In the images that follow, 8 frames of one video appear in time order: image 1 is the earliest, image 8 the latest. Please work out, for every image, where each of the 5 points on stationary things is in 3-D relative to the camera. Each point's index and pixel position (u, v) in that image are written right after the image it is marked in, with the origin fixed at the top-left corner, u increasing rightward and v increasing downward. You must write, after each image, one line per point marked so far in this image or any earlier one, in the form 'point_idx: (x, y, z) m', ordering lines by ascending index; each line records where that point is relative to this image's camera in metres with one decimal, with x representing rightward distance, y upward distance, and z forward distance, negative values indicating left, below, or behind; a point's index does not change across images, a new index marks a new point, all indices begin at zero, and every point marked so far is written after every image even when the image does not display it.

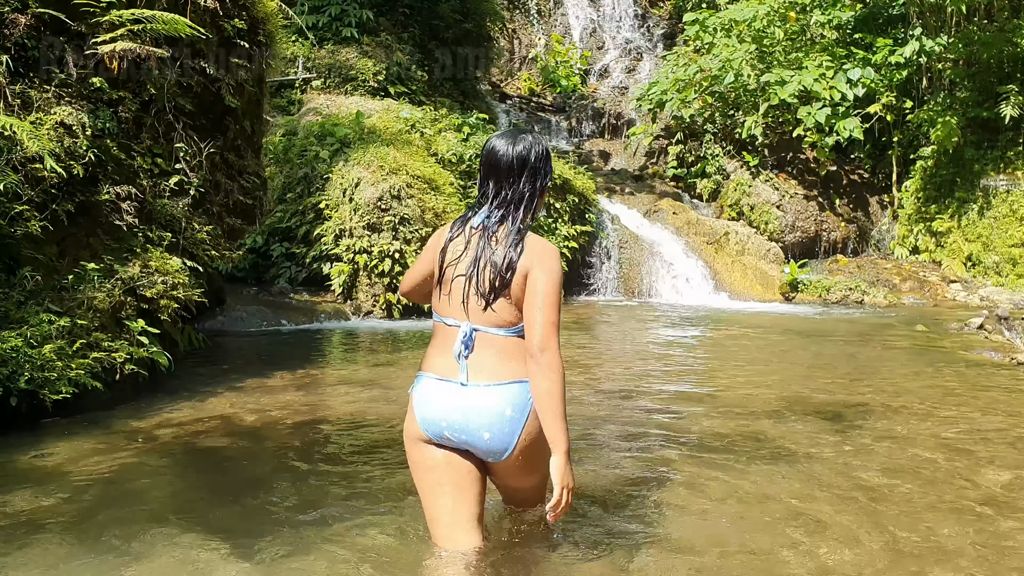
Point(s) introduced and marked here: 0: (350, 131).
0: (-1.6, +1.5, +9.2) m
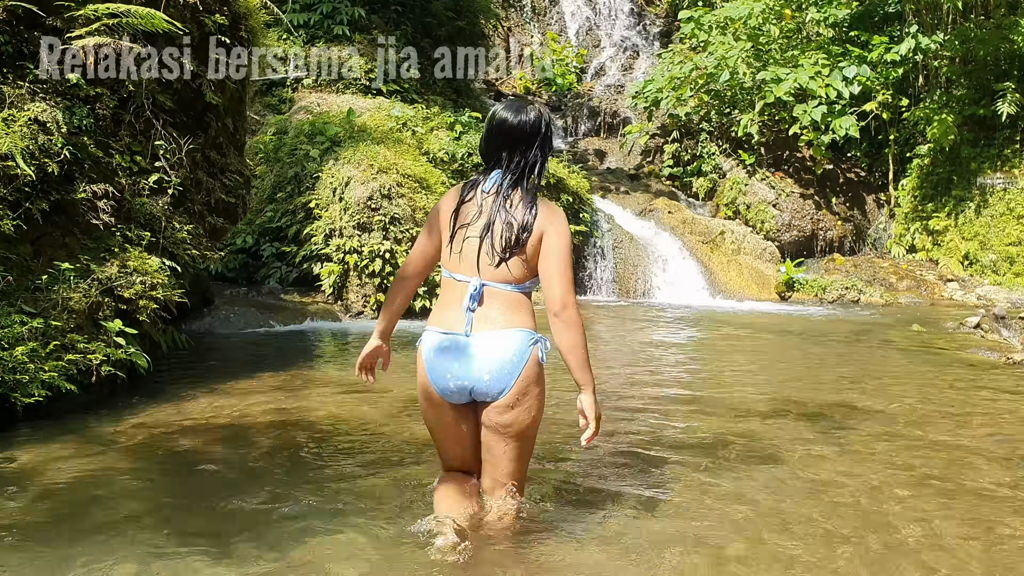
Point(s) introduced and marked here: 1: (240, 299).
0: (-1.6, +1.5, +9.2) m
1: (-2.2, -0.1, +7.9) m
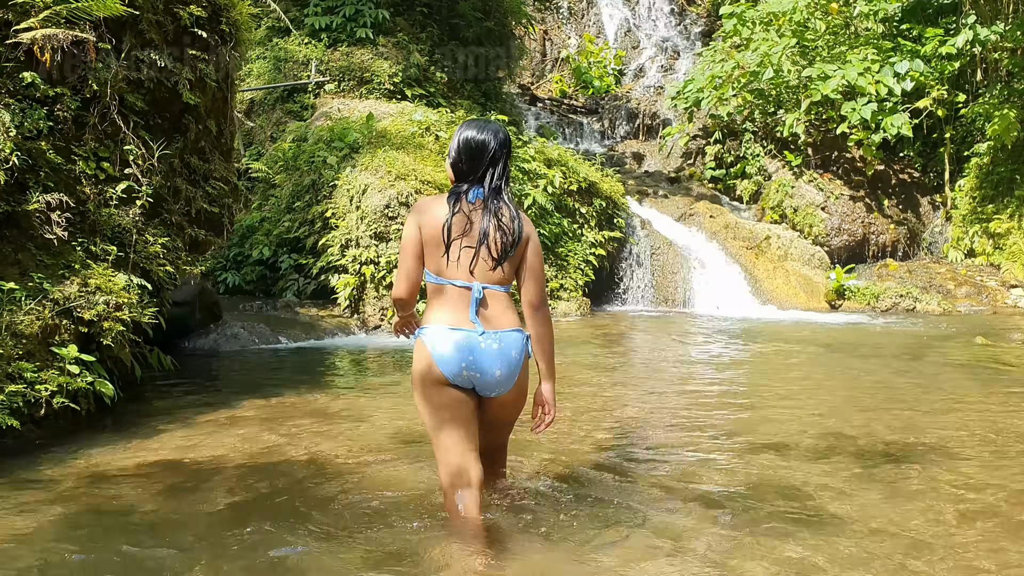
0: (-1.4, +1.4, +8.7) m
1: (-2.0, -0.2, +7.5) m
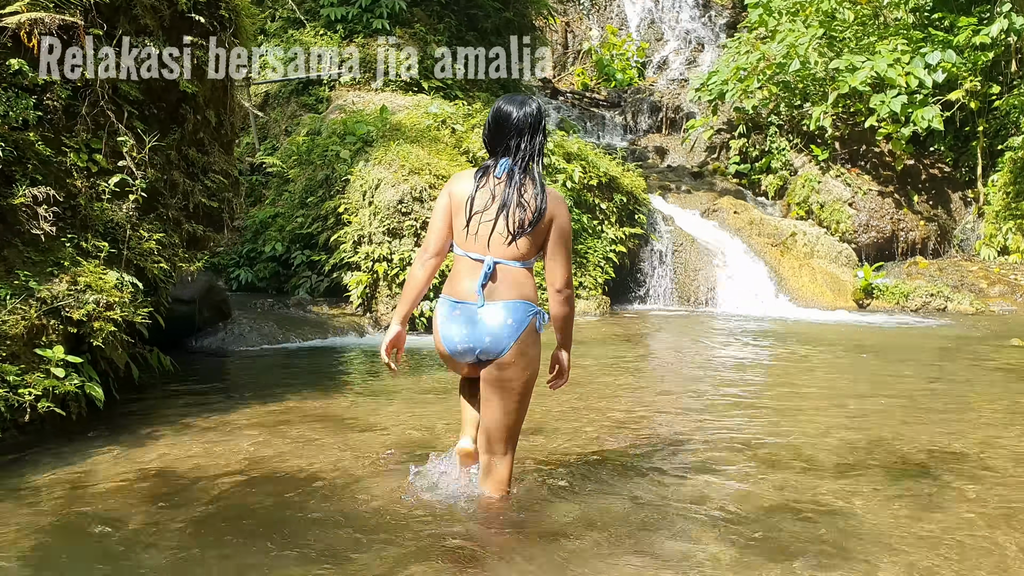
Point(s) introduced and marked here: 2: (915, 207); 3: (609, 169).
0: (-1.2, +1.4, +8.5) m
1: (-1.9, -0.2, +7.3) m
2: (+5.0, +1.0, +12.0) m
3: (+1.0, +1.2, +10.0) m
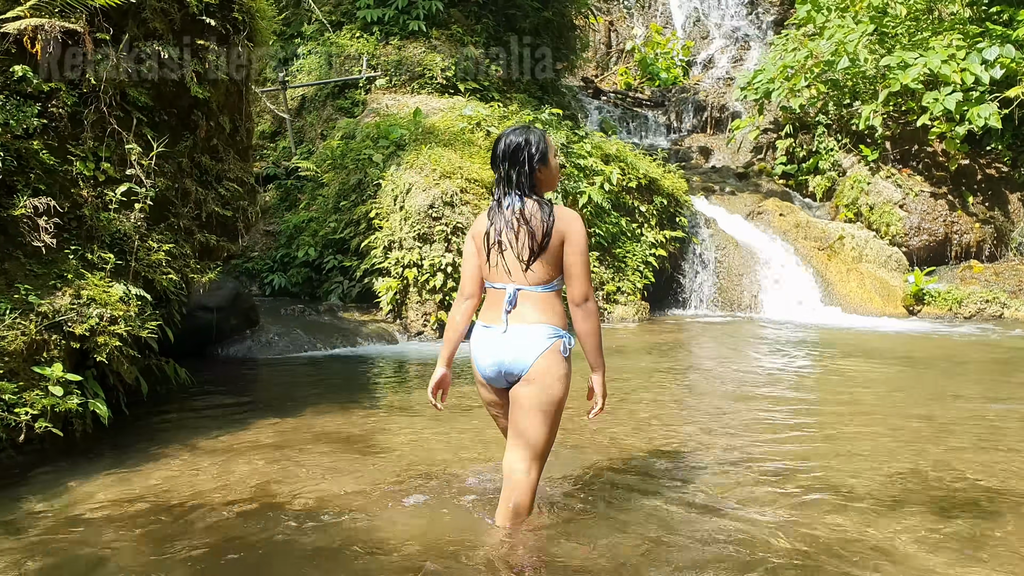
0: (-0.9, +1.4, +8.4) m
1: (-1.7, -0.2, +7.2) m
2: (+5.5, +0.9, +11.6) m
3: (+1.4, +1.2, +9.7) m
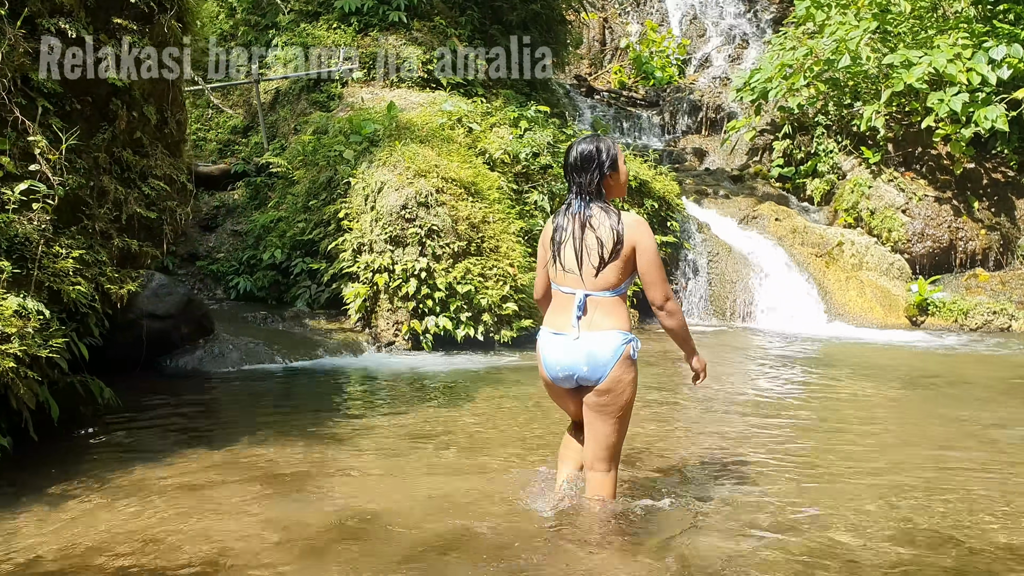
0: (-1.1, +1.3, +7.9) m
1: (-1.8, -0.3, +6.7) m
2: (+5.3, +0.8, +11.1) m
3: (+1.2, +1.1, +9.2) m
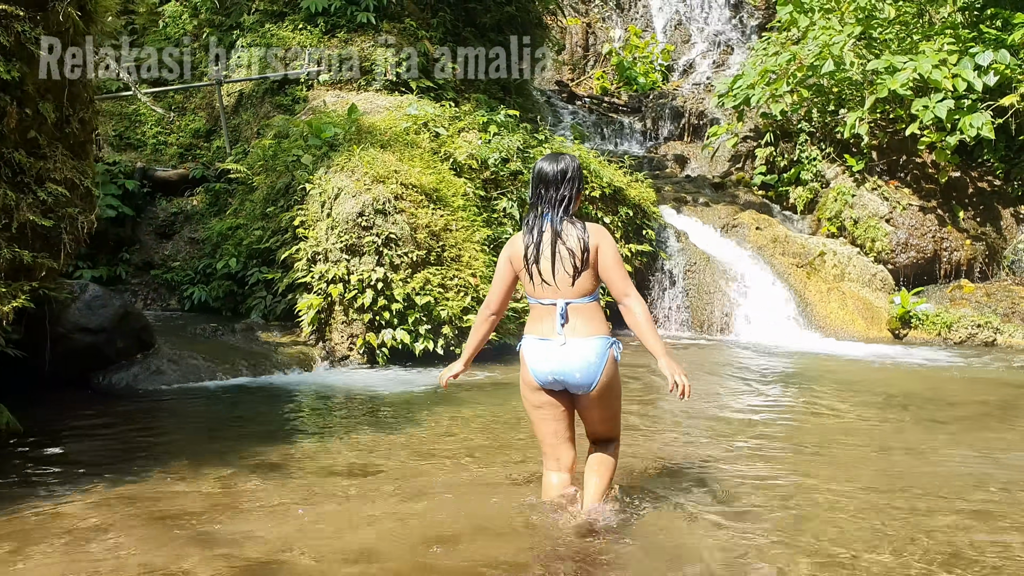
0: (-1.3, +1.2, +7.6) m
1: (-2.1, -0.3, +6.4) m
2: (+5.0, +0.7, +10.8) m
3: (+0.9, +1.0, +8.9) m
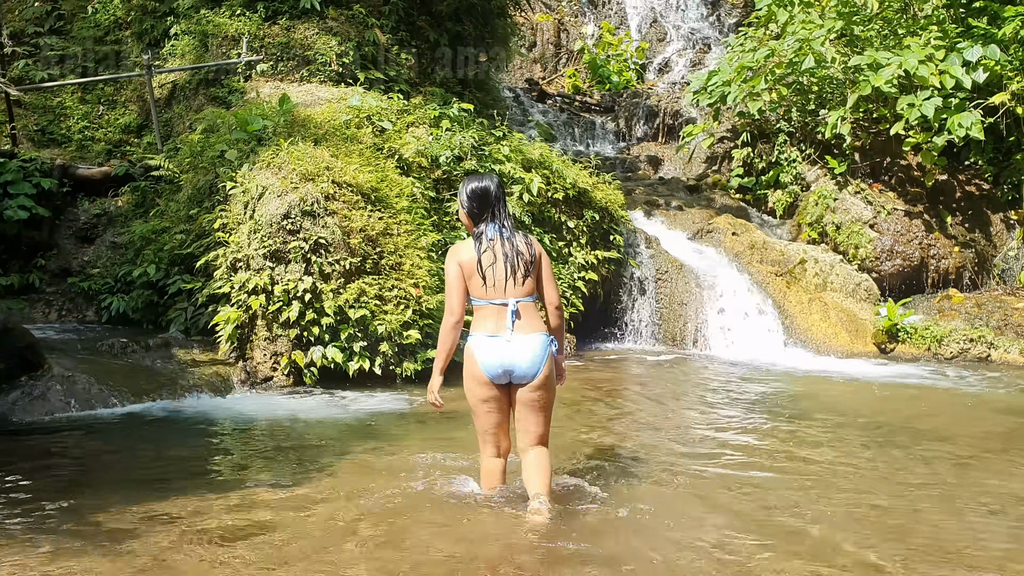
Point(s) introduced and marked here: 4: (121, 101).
0: (-1.7, +1.2, +6.9) m
1: (-2.4, -0.4, +5.6) m
2: (+4.6, +0.6, +10.2) m
3: (+0.6, +0.9, +8.2) m
4: (-3.7, +1.8, +9.2) m
